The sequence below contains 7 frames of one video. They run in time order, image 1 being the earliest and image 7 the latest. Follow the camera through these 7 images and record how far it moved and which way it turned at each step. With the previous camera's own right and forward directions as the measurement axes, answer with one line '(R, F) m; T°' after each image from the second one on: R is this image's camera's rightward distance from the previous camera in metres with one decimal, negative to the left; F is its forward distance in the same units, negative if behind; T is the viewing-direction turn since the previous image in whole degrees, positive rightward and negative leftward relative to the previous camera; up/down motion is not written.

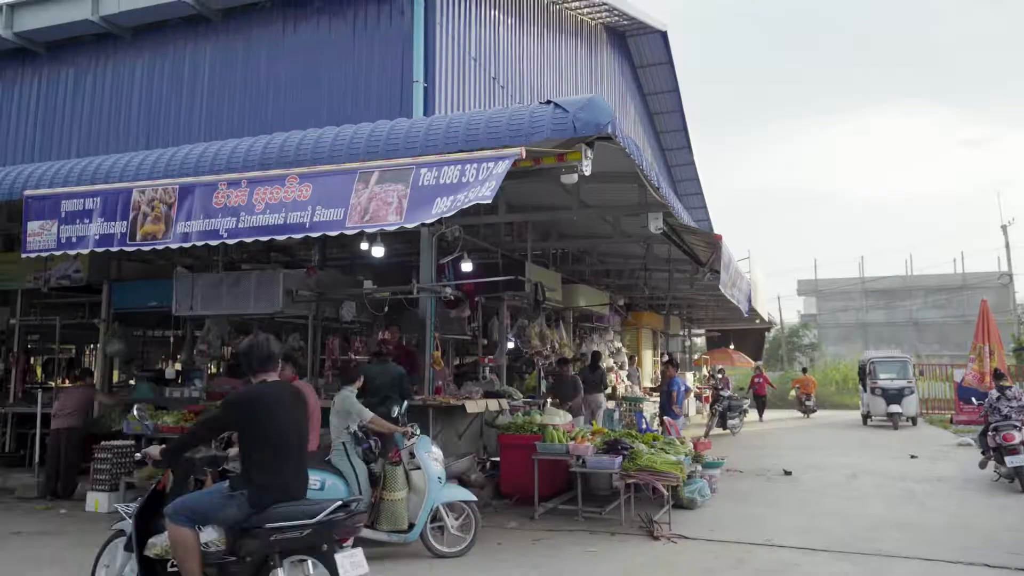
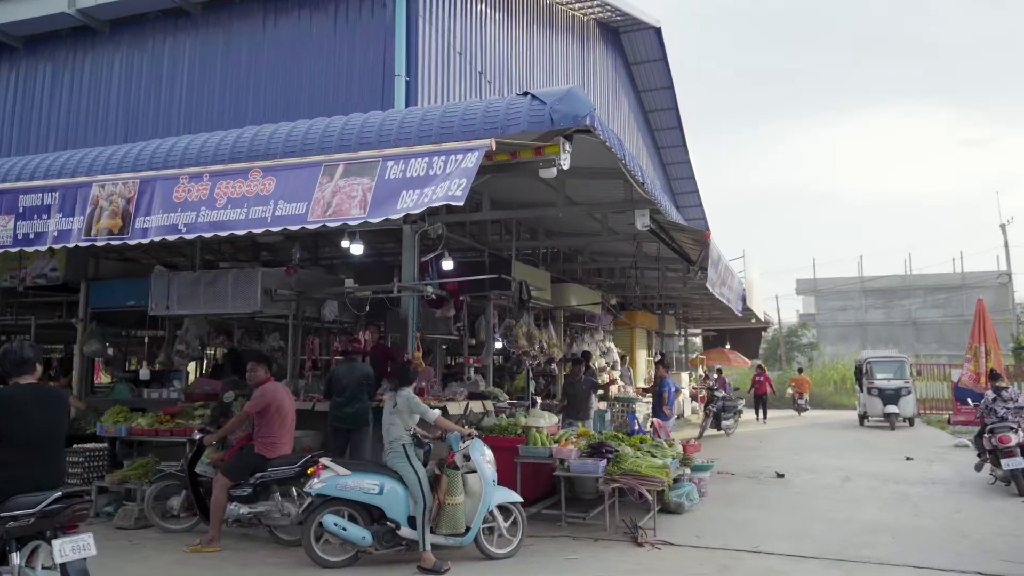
(+0.2, +0.2) m; 0°
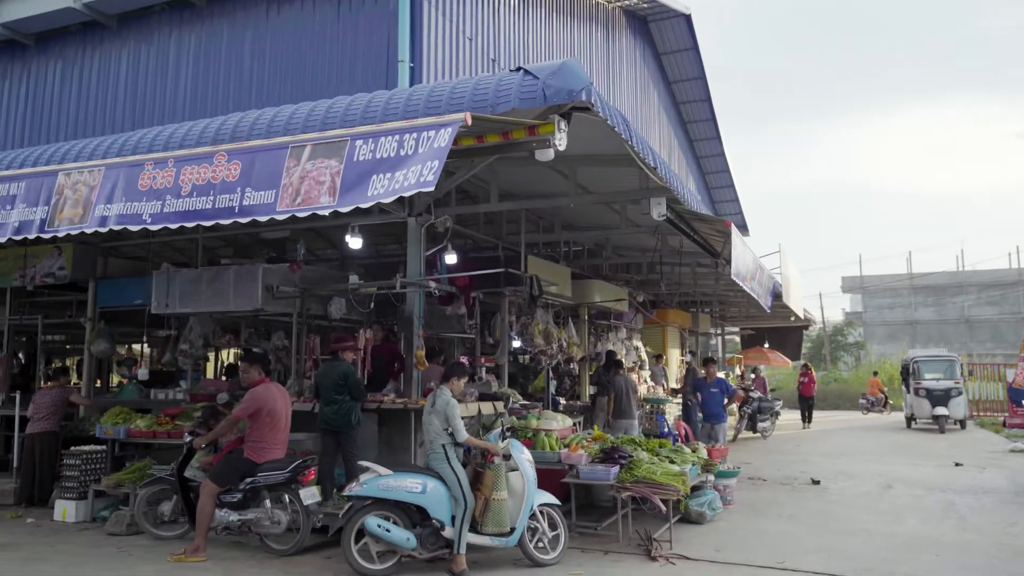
(+0.3, +0.4) m; -3°
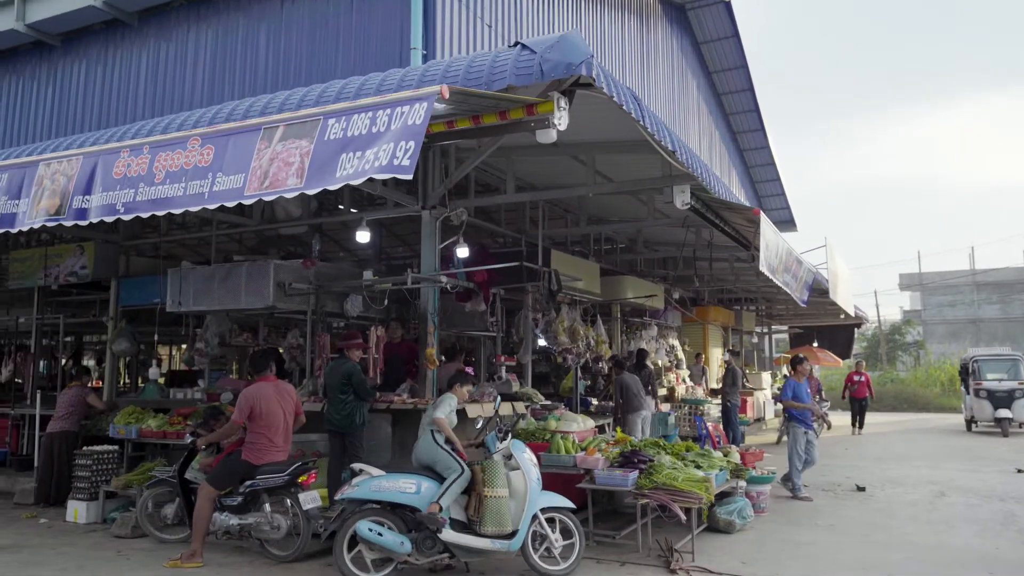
(+0.3, +0.4) m; -4°
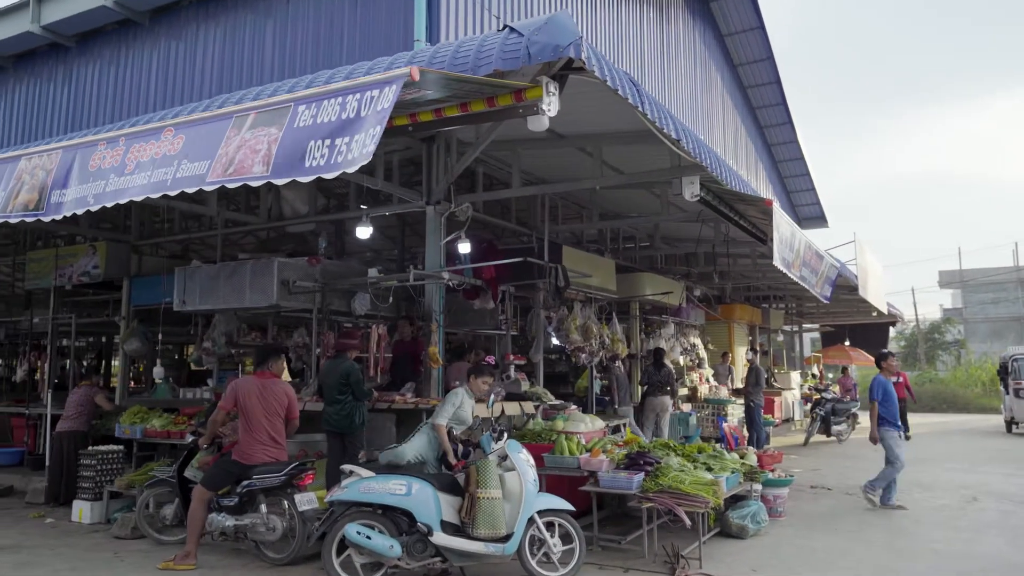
(+0.2, +0.2) m; -2°
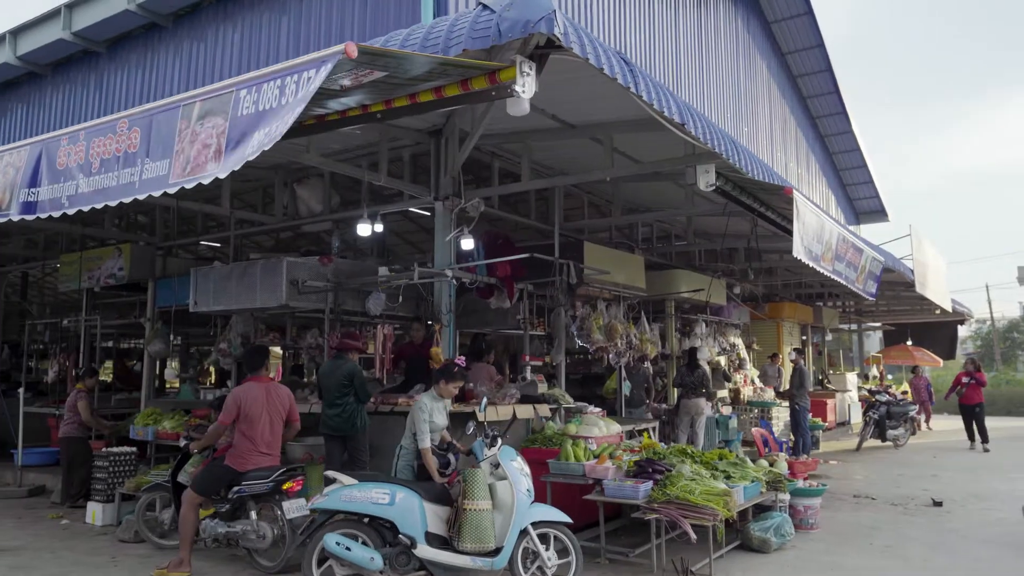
(+0.4, +0.3) m; -4°
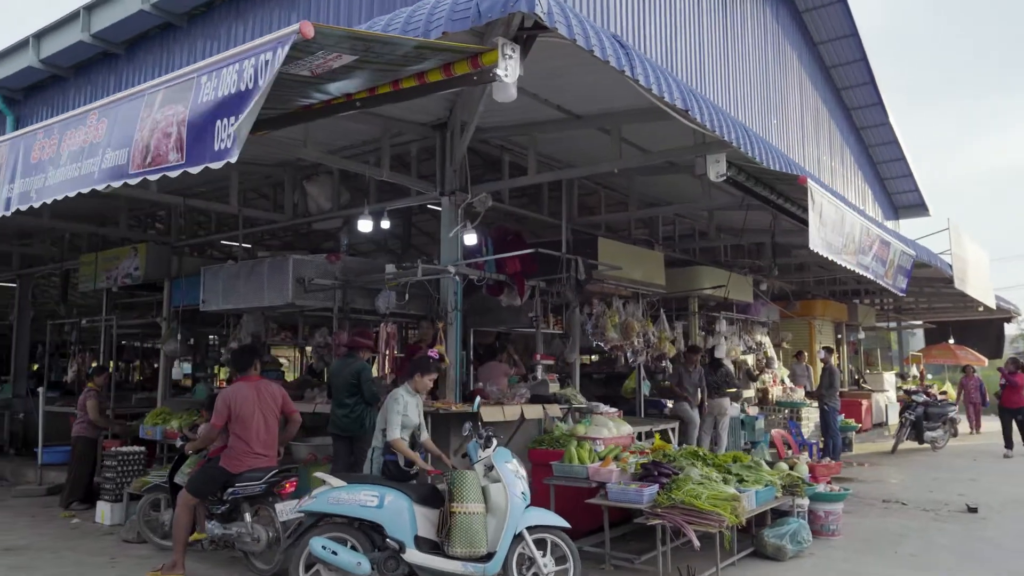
(+0.3, +0.2) m; -3°
